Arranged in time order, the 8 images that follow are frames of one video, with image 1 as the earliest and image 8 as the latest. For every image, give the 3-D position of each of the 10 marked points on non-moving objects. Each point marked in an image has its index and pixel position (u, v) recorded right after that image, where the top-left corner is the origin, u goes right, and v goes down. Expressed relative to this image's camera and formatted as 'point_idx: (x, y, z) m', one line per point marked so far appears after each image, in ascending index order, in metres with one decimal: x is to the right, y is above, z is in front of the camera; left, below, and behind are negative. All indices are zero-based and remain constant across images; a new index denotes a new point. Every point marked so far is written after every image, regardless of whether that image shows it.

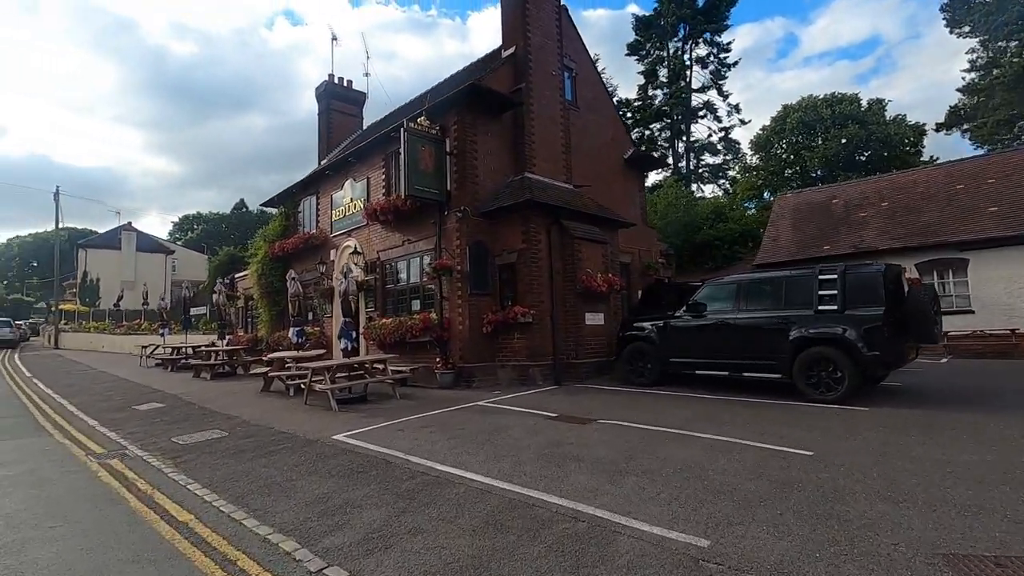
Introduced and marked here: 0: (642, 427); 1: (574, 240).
0: (+1.7, -1.9, +7.2) m
1: (+1.4, +1.1, +11.9) m
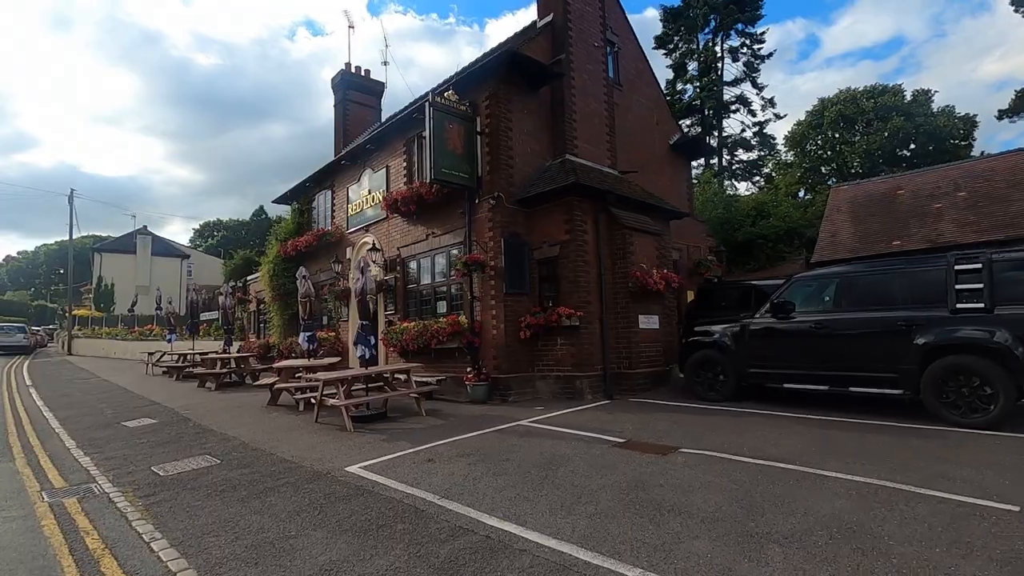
0: (+2.4, -1.8, +5.5) m
1: (+2.2, +1.1, +10.3) m
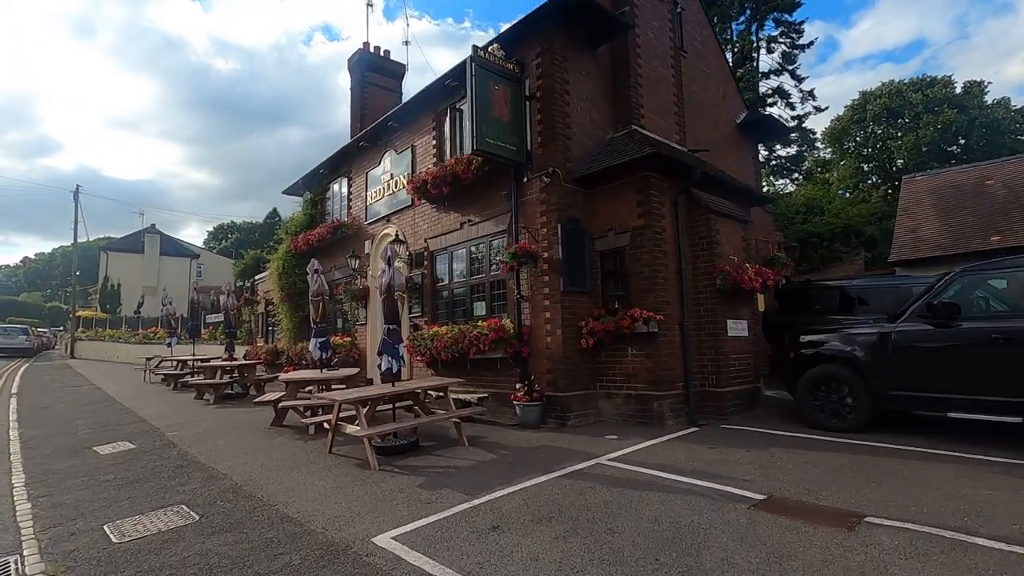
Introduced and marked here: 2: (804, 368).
0: (+3.2, -1.7, +3.5) m
1: (+3.1, +1.1, +8.4) m
2: (+4.2, -1.1, +7.6) m
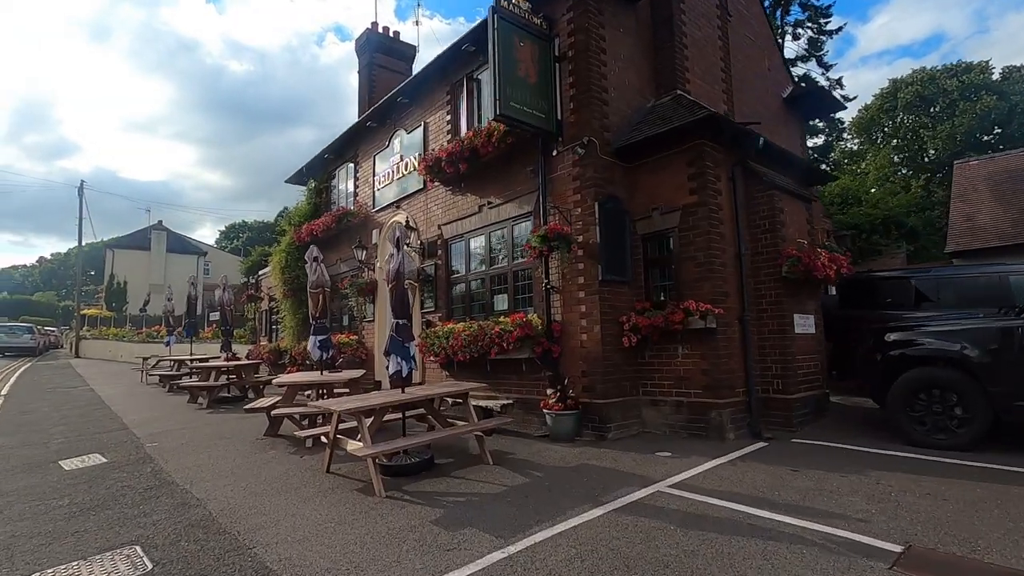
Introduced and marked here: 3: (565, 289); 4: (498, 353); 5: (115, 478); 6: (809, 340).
0: (+3.5, -1.6, +2.3) m
1: (+3.5, +1.3, +7.1) m
2: (+4.5, -1.0, +6.3) m
3: (+0.7, 0.0, +7.2) m
4: (-0.2, -0.9, +7.7) m
5: (-4.5, -2.1, +6.0) m
6: (+4.0, -0.7, +7.2) m
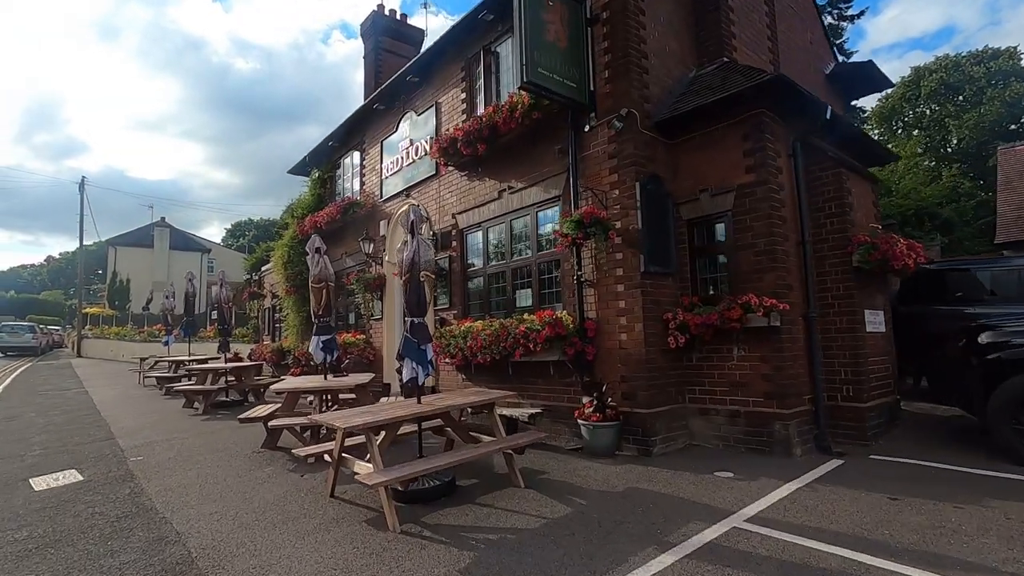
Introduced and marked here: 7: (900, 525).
0: (+3.8, -1.5, +1.4) m
1: (+3.8, +1.4, +6.2) m
2: (+4.9, -0.9, +5.4) m
3: (+1.1, +0.1, +6.3) m
4: (+0.1, -0.9, +6.8) m
5: (-4.2, -2.1, +5.2) m
6: (+4.3, -0.6, +6.3) m
7: (+2.7, -1.7, +3.8) m
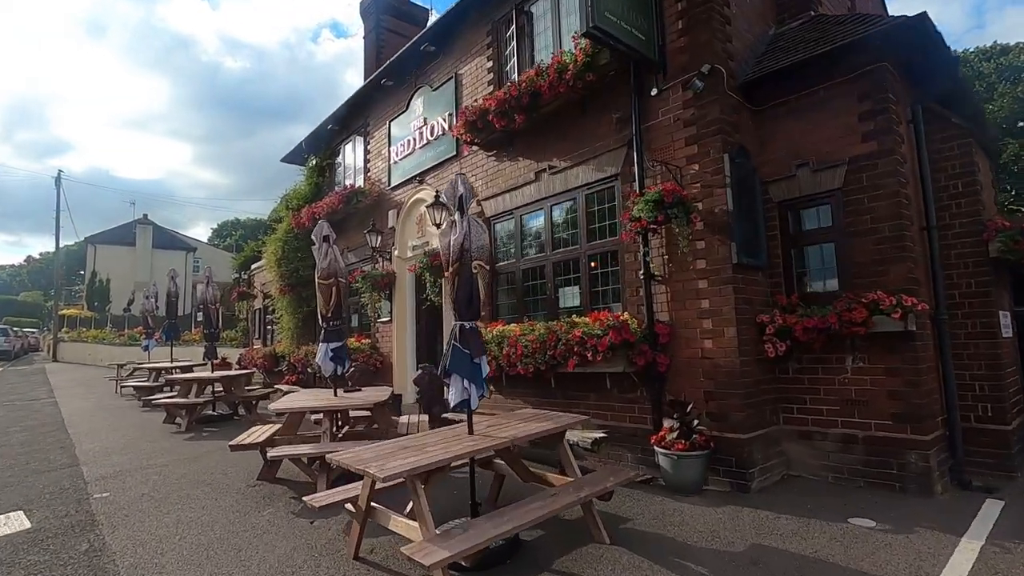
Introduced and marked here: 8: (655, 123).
0: (+4.4, -1.4, +0.3) m
1: (+4.3, +1.4, +5.1) m
2: (+5.4, -0.9, +4.3) m
3: (+1.6, +0.1, +5.2) m
4: (+0.7, -0.8, +5.6) m
5: (-3.6, -2.1, +4.0) m
6: (+4.9, -0.6, +5.2) m
7: (+3.3, -1.6, +2.6) m
8: (+1.5, +1.7, +5.5) m
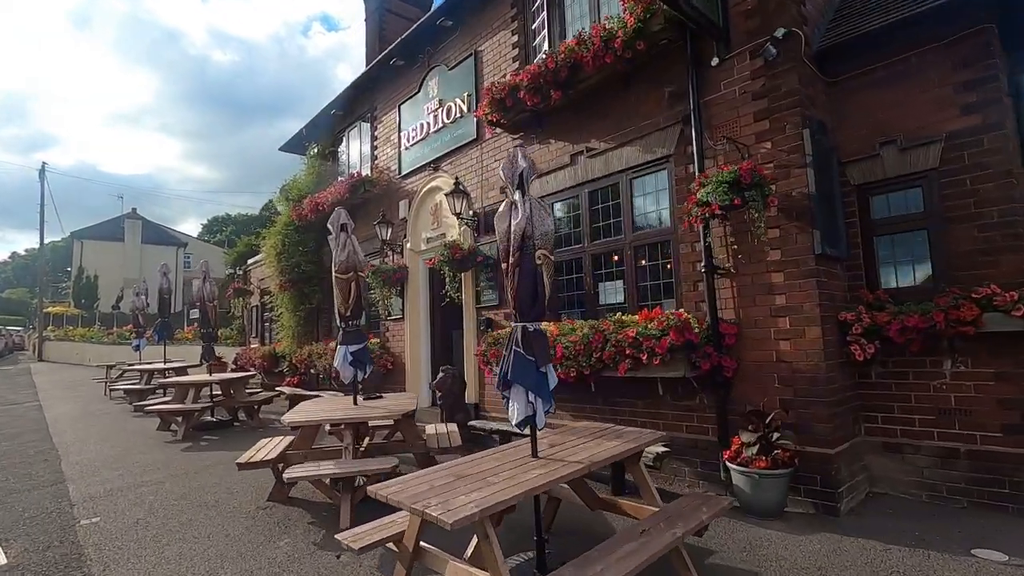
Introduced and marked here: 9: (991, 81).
0: (+4.9, -1.4, -0.3) m
1: (+4.7, +1.5, +4.5) m
2: (+5.8, -0.8, +3.8) m
3: (+2.0, +0.2, +4.6) m
4: (+1.1, -0.8, +5.0) m
5: (-3.1, -2.0, +3.3) m
6: (+5.3, -0.5, +4.6) m
7: (+3.8, -1.6, +2.1) m
8: (+1.9, +1.8, +4.9) m
9: (+3.7, +1.6, +4.1) m
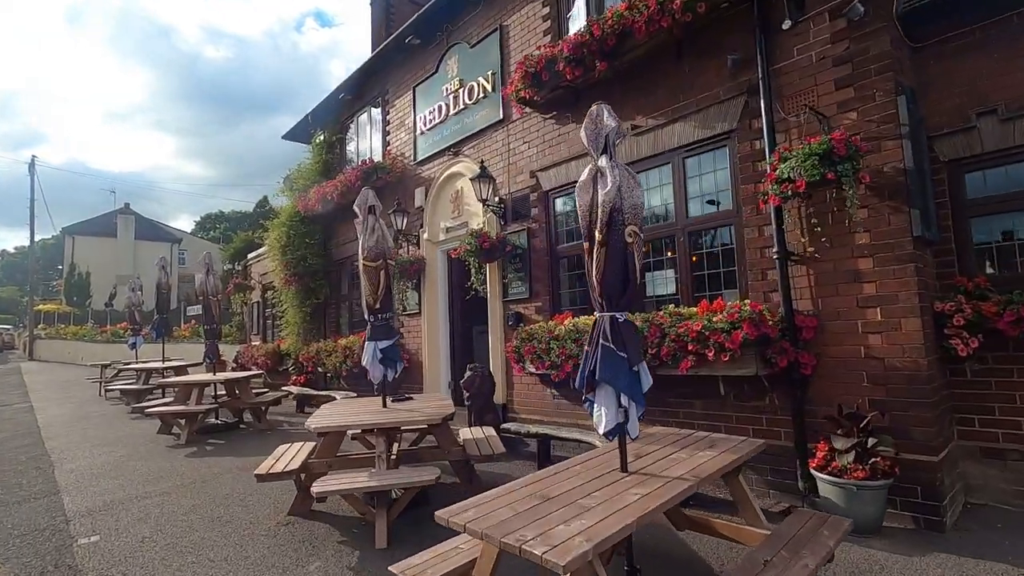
0: (+5.4, -1.3, -0.7) m
1: (+5.2, +1.6, +4.1) m
2: (+6.3, -0.7, +3.4) m
3: (+2.4, +0.3, +4.1) m
4: (+1.5, -0.7, +4.5) m
5: (-2.7, -1.9, +2.8) m
6: (+5.7, -0.4, +4.2) m
7: (+4.2, -1.5, +1.6) m
8: (+2.3, +1.9, +4.4) m
9: (+4.1, +1.7, +3.7) m
